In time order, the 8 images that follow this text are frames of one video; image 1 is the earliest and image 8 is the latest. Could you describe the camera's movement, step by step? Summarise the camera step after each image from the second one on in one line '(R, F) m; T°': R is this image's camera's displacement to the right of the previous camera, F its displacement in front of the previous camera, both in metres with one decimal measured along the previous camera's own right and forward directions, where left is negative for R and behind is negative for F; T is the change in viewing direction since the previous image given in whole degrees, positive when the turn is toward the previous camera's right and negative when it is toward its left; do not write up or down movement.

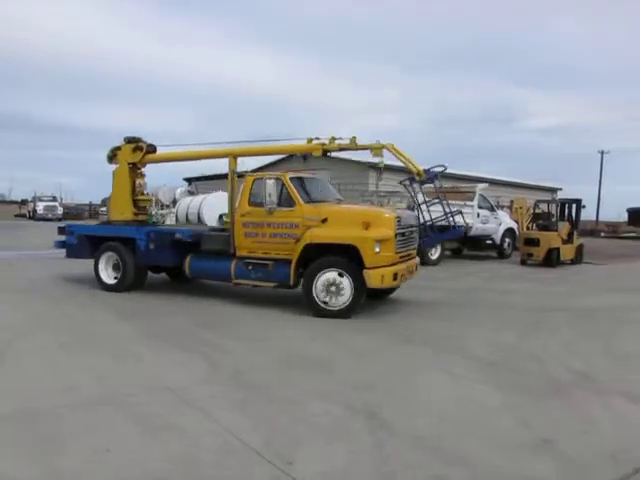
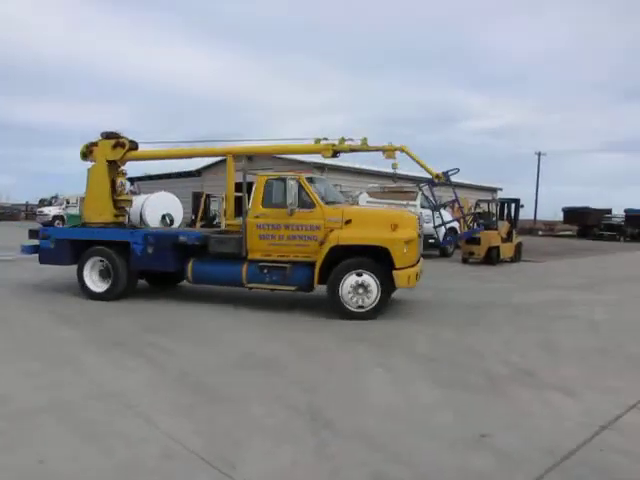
(0.0, 0.0) m; +5°
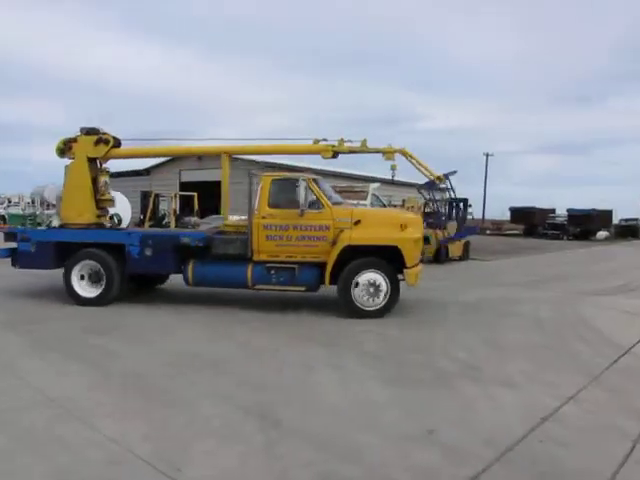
(0.0, 0.0) m; +4°
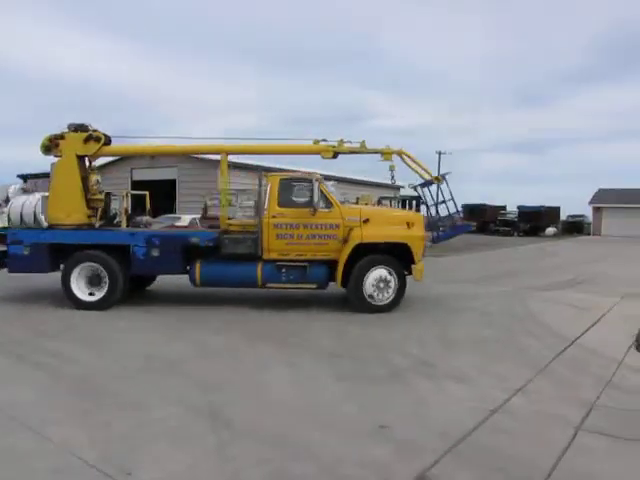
(0.0, 0.0) m; +4°
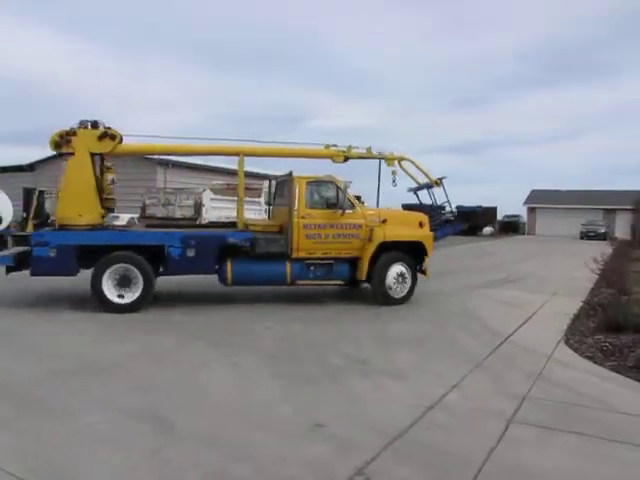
(0.0, 0.0) m; +5°
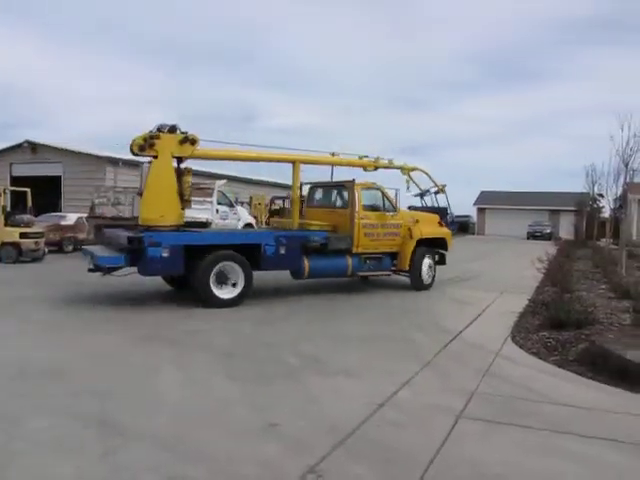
(0.0, 0.0) m; +4°
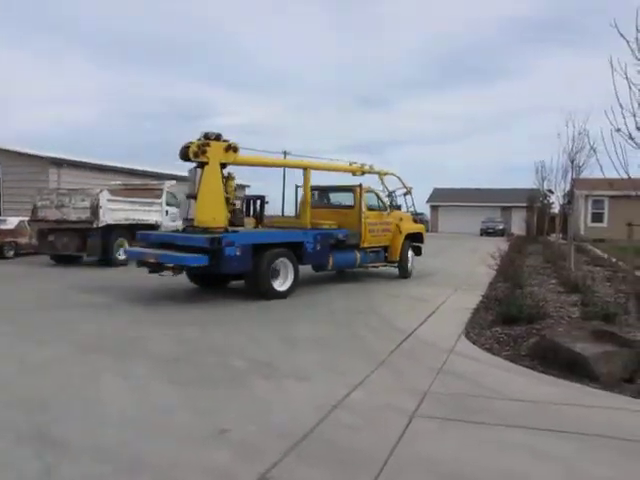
(+0.1, +0.1) m; +4°
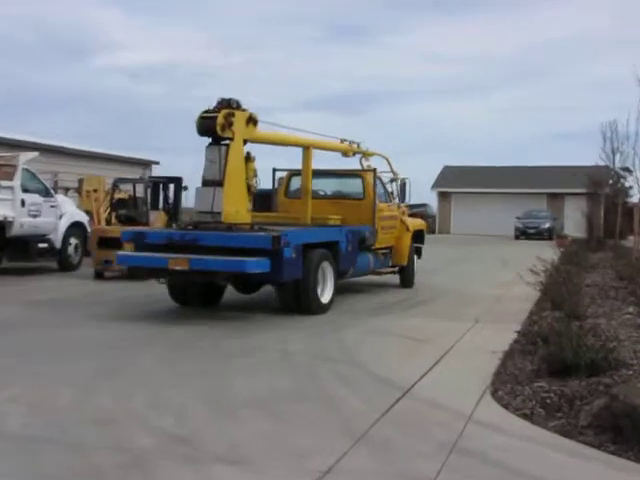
(+1.2, +2.5) m; -8°
